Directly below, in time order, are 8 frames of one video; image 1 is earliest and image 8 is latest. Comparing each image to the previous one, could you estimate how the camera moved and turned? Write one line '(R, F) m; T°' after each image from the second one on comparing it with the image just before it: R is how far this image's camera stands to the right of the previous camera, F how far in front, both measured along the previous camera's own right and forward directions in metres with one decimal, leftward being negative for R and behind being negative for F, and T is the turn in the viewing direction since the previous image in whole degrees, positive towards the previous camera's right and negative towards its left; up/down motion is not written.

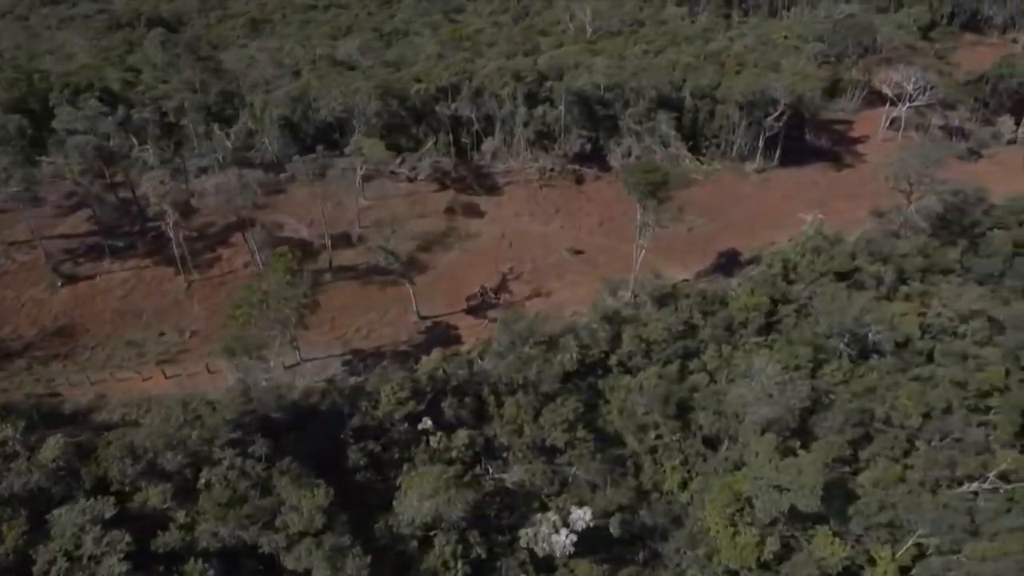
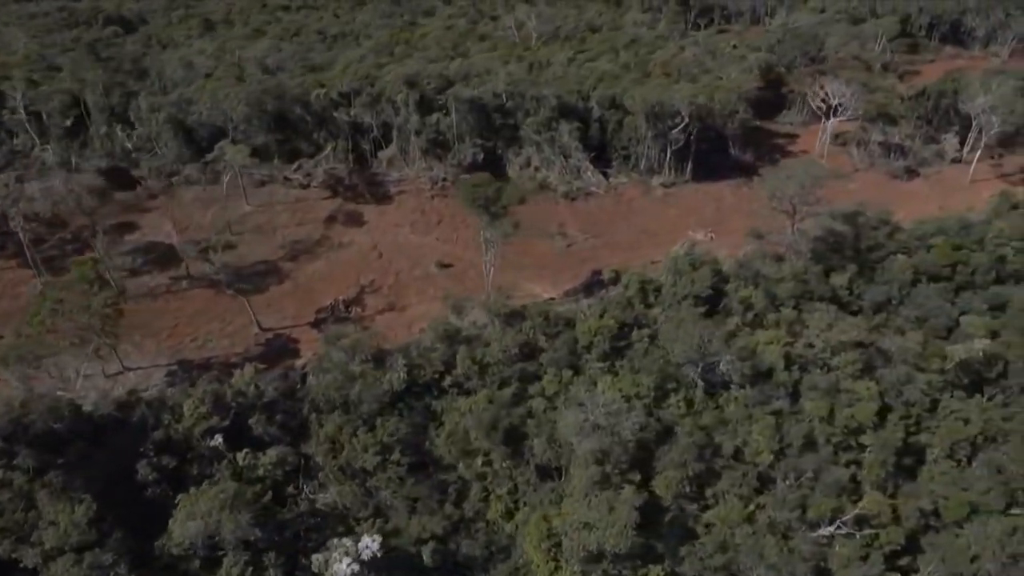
(+5.5, +0.9) m; -3°
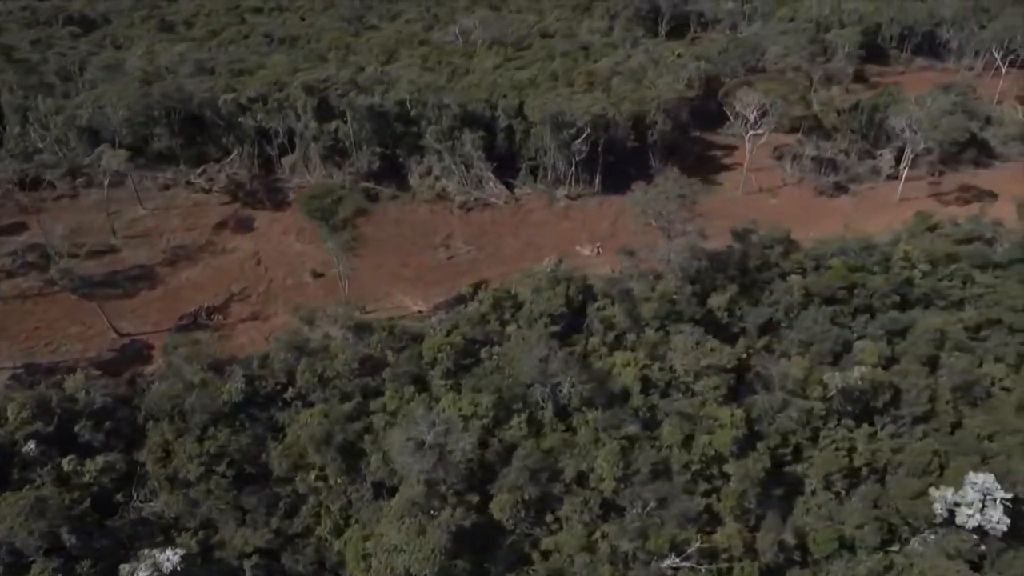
(+4.9, +0.6) m; -3°
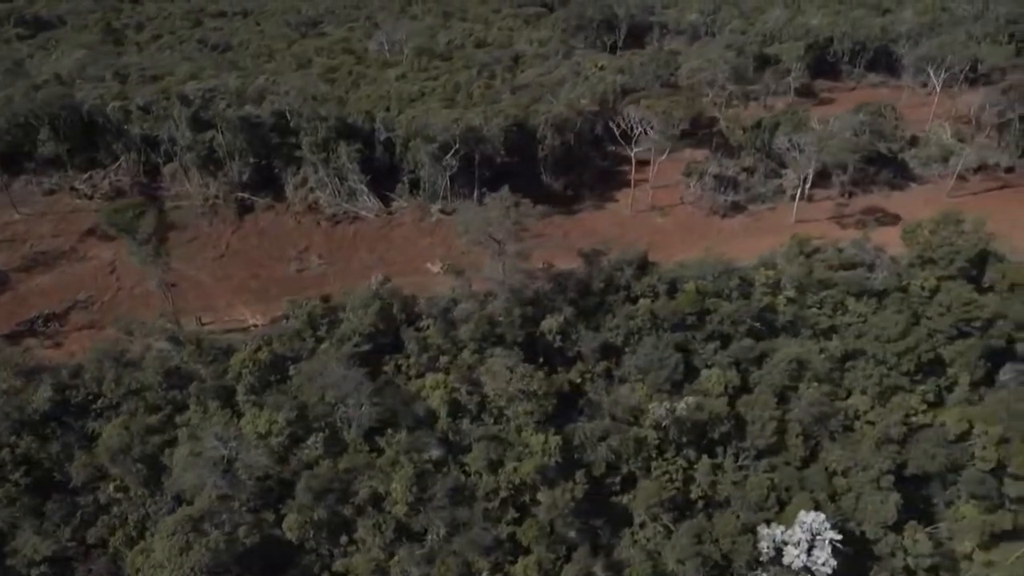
(+5.9, +0.4) m; -3°
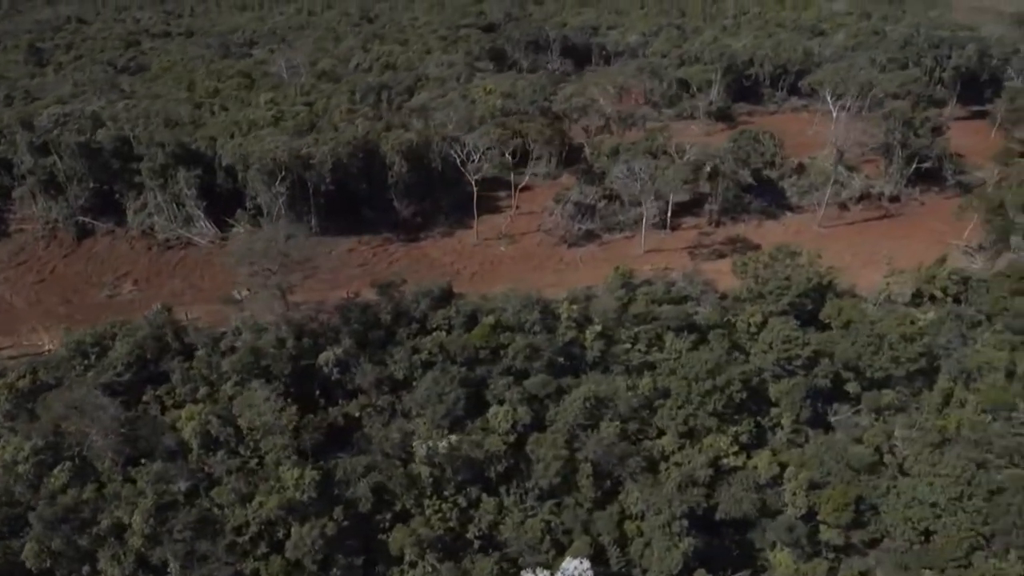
(+7.3, +0.5) m; -3°
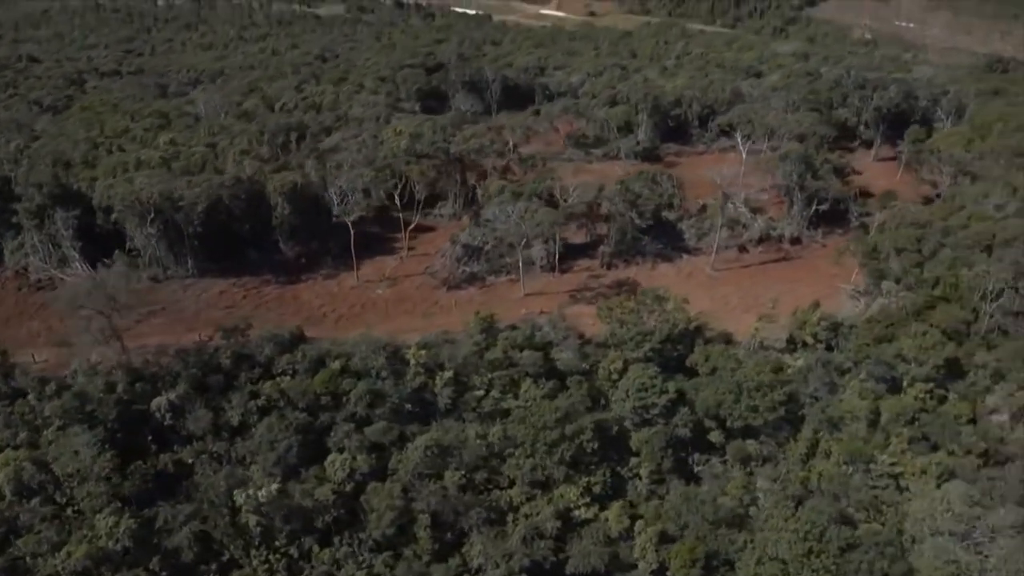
(+4.9, +0.4) m; -1°
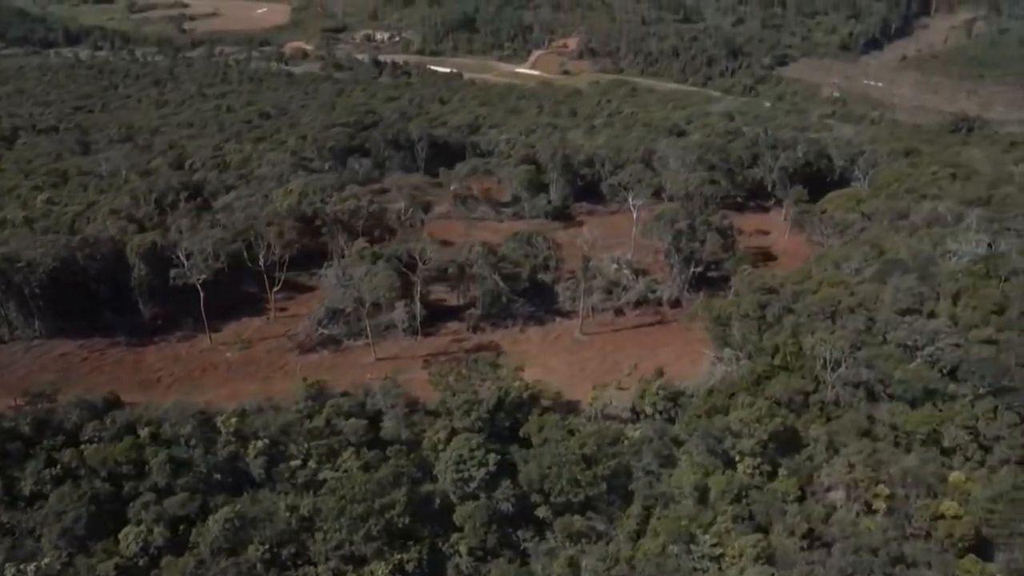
(+5.6, +0.7) m; -1°
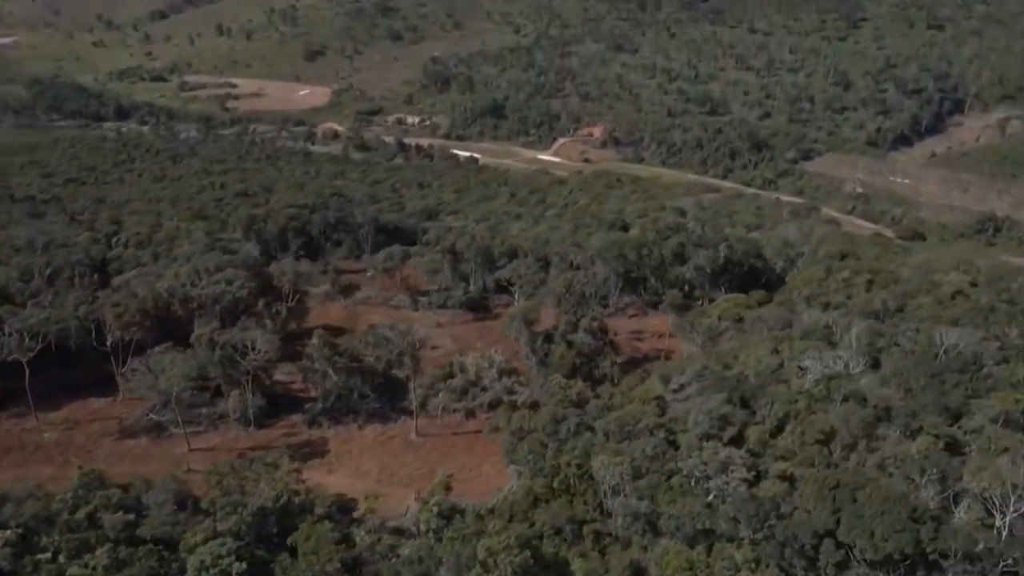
(+8.3, +1.6) m; -5°
